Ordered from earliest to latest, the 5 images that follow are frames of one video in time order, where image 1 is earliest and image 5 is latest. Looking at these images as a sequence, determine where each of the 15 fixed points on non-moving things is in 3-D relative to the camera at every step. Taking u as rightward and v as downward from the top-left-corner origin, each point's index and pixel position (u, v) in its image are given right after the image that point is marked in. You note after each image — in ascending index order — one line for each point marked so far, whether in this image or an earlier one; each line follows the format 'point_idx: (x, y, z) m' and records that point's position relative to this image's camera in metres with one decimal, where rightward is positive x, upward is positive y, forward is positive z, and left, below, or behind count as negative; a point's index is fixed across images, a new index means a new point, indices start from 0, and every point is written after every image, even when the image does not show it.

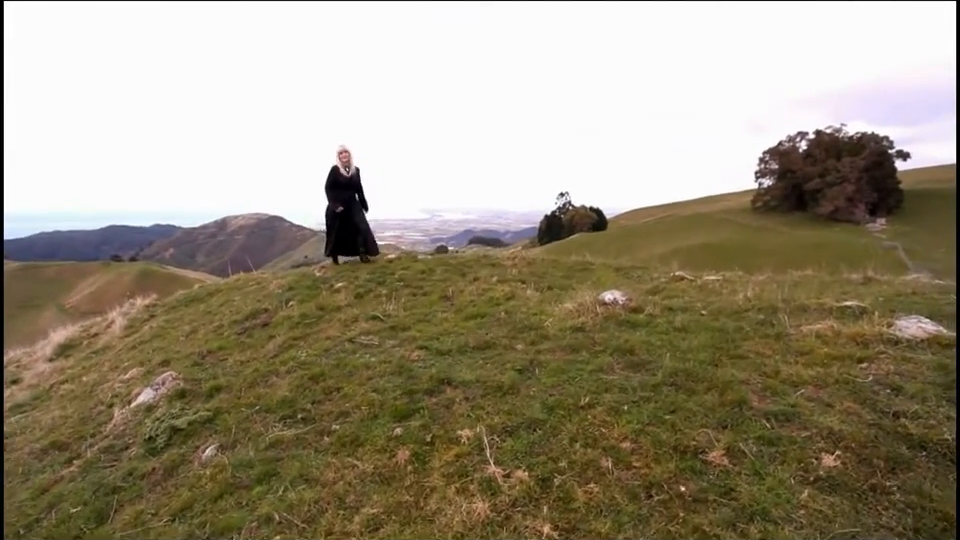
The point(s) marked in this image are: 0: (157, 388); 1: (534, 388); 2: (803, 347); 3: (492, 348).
0: (-3.8, -1.4, +7.7) m
1: (+0.5, -1.1, +6.0) m
2: (+2.9, -0.7, +5.9) m
3: (+0.1, -0.9, +7.3) m
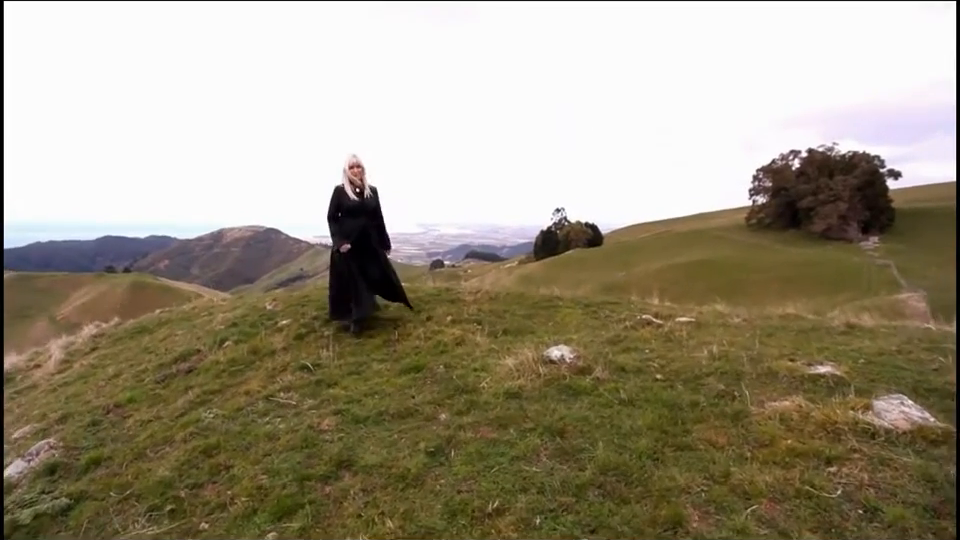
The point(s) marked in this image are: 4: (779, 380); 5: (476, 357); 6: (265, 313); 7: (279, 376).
0: (-4.6, -1.9, +6.7) m
1: (-0.3, -1.6, +5.0) m
2: (+2.2, -1.3, +4.9) m
3: (-0.7, -1.4, +6.4) m
4: (+2.9, -1.1, +6.3) m
5: (0.0, -1.1, +8.4) m
6: (-4.2, -0.8, +12.7) m
7: (-2.7, -1.4, +8.6) m
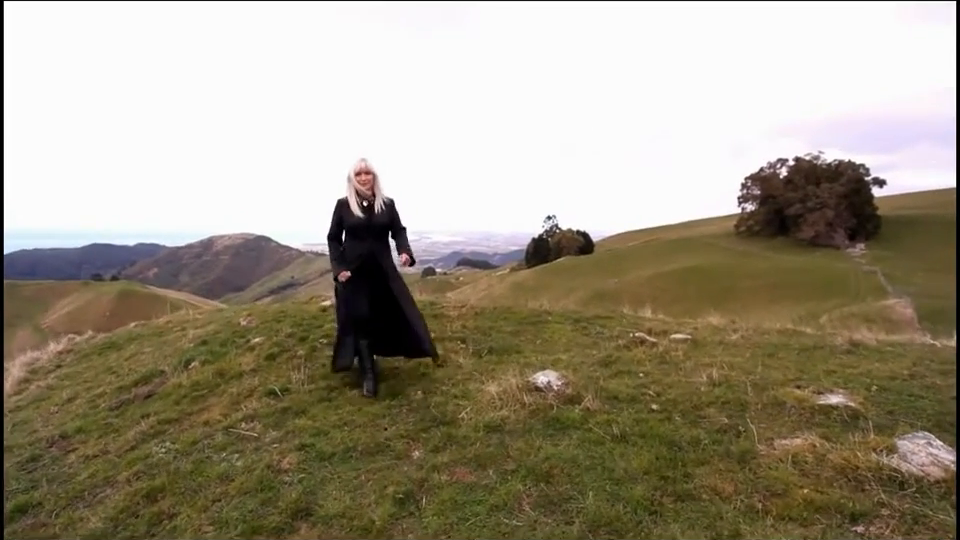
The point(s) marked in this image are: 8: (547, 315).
0: (-4.8, -2.1, +6.0) m
1: (-0.5, -1.8, +4.4) m
2: (+2.0, -1.4, +4.4) m
3: (-0.8, -1.6, +5.7) m
4: (+2.7, -1.2, +5.7) m
5: (-0.3, -1.3, +7.8) m
6: (-4.5, -1.1, +12.1) m
7: (-2.9, -1.6, +7.9) m
8: (+1.3, -0.9, +12.5) m
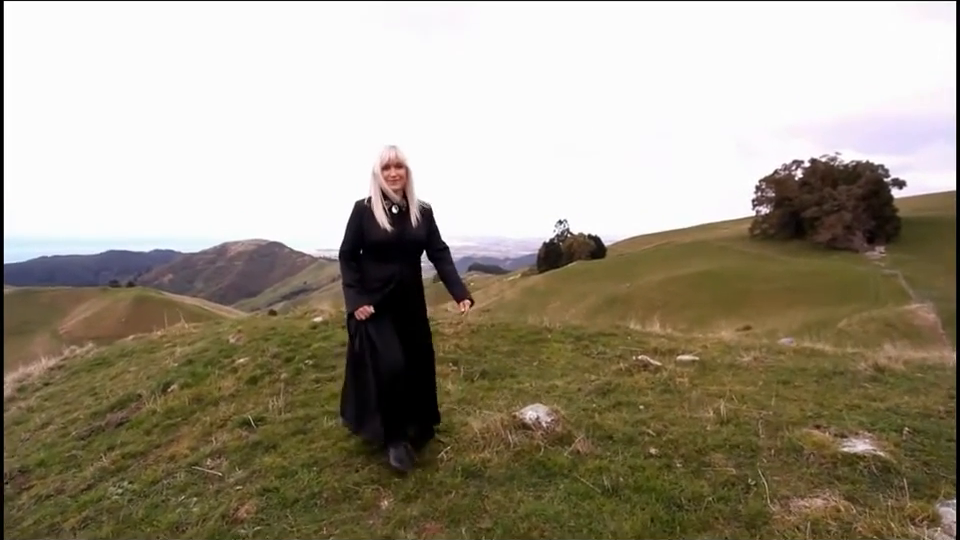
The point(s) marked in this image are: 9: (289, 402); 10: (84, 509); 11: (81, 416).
0: (-5.0, -2.4, +5.5) m
1: (-0.7, -2.0, +3.8) m
2: (+1.8, -1.7, +3.7) m
3: (-1.0, -1.9, +5.2) m
4: (+2.5, -1.5, +5.1) m
5: (-0.4, -1.6, +7.2) m
6: (-4.6, -1.4, +11.6) m
7: (-3.0, -1.9, +7.4) m
8: (+1.2, -1.2, +11.9) m
9: (-2.4, -1.7, +8.1) m
10: (-3.6, -2.1, +5.8) m
11: (-5.6, -2.0, +9.0) m
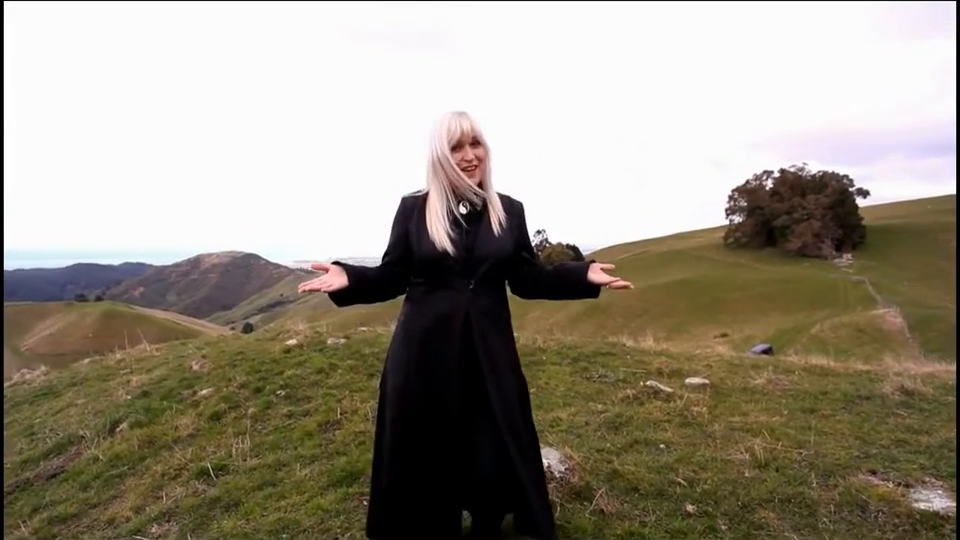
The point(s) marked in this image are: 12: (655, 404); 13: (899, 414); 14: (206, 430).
0: (-5.0, -2.6, +4.4) m
1: (-0.6, -2.2, +2.9) m
2: (+1.9, -1.8, +2.9) m
3: (-1.0, -2.1, +4.2) m
4: (+2.6, -1.6, +4.2) m
5: (-0.4, -1.8, +6.3) m
6: (-4.7, -1.7, +10.5) m
7: (-3.0, -2.1, +6.3) m
8: (+1.1, -1.4, +11.0) m
9: (-2.5, -1.9, +7.1) m
10: (-3.5, -2.4, +4.8) m
11: (-5.7, -2.3, +7.9) m
12: (+2.0, -1.5, +7.6) m
13: (+4.7, -1.5, +6.9) m
14: (-3.3, -1.9, +7.9) m
